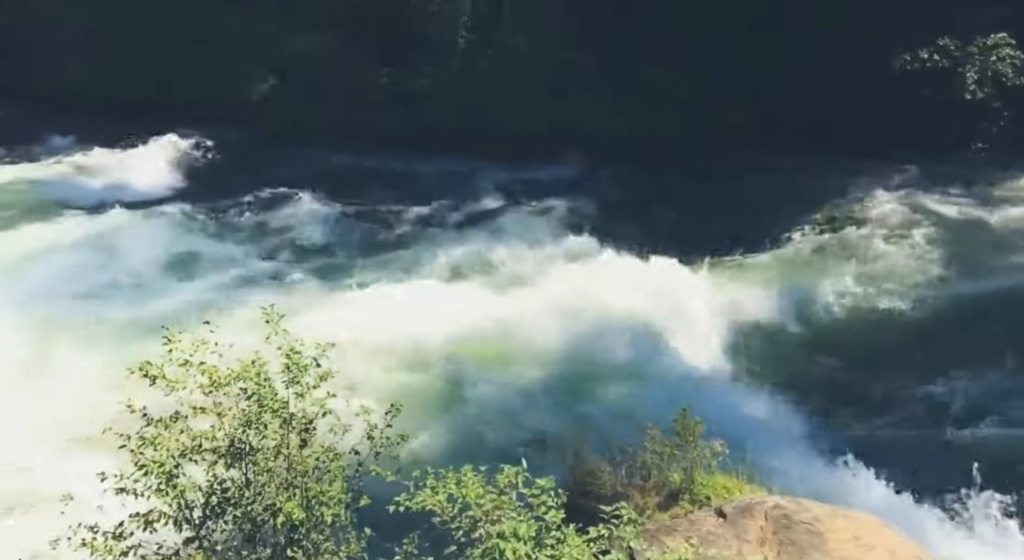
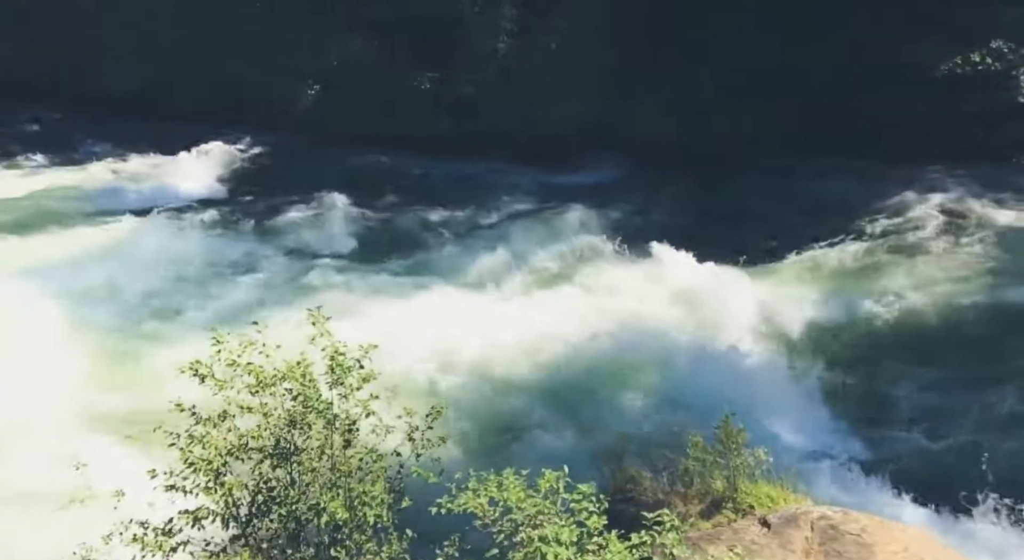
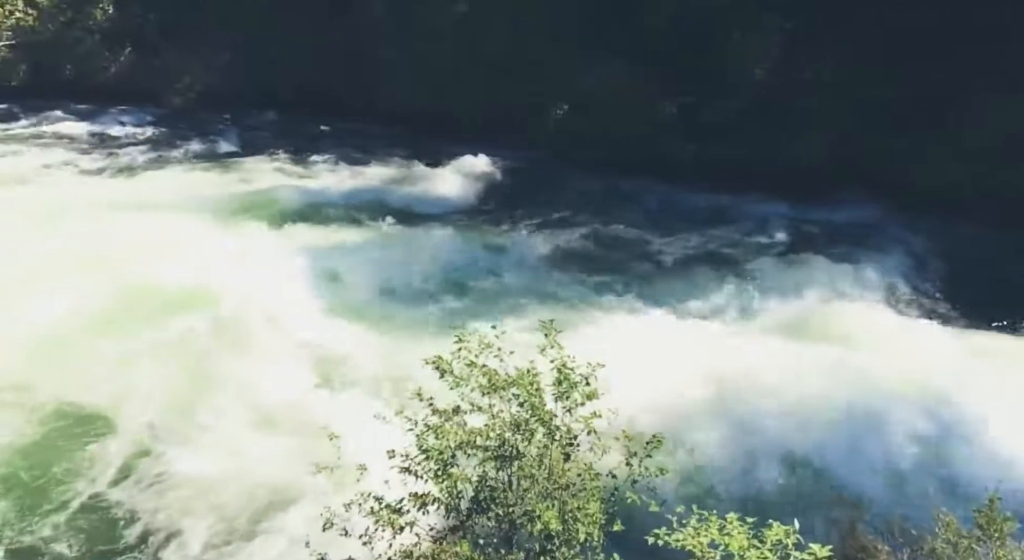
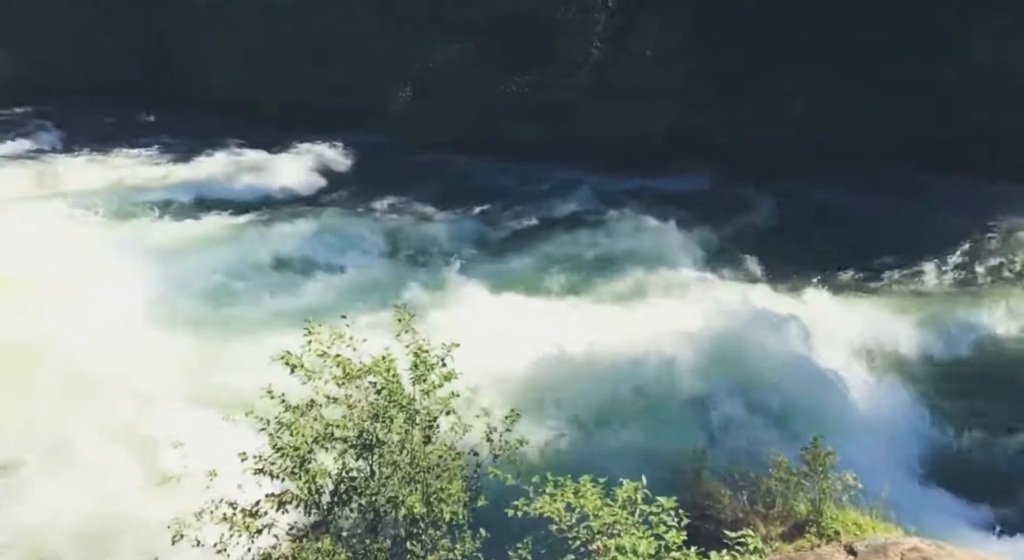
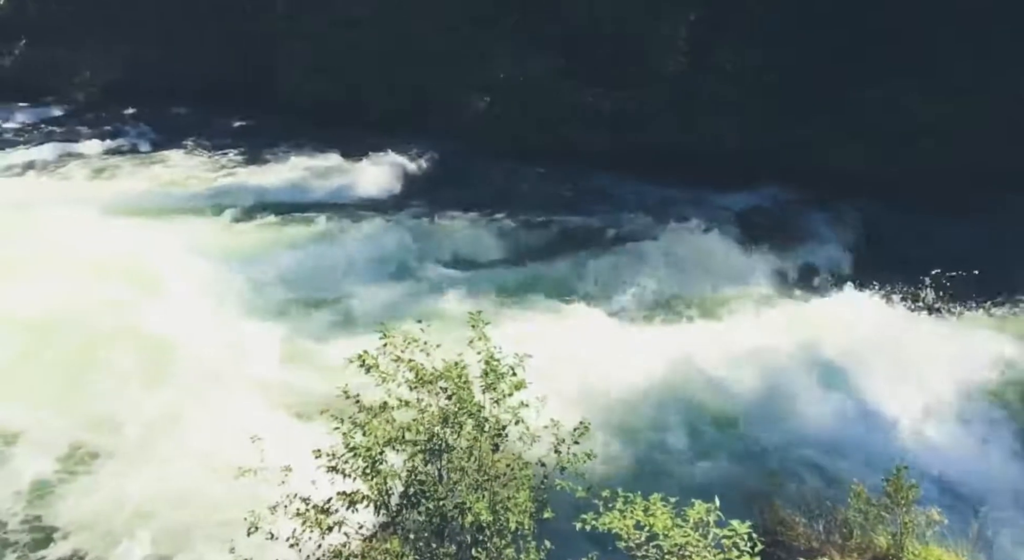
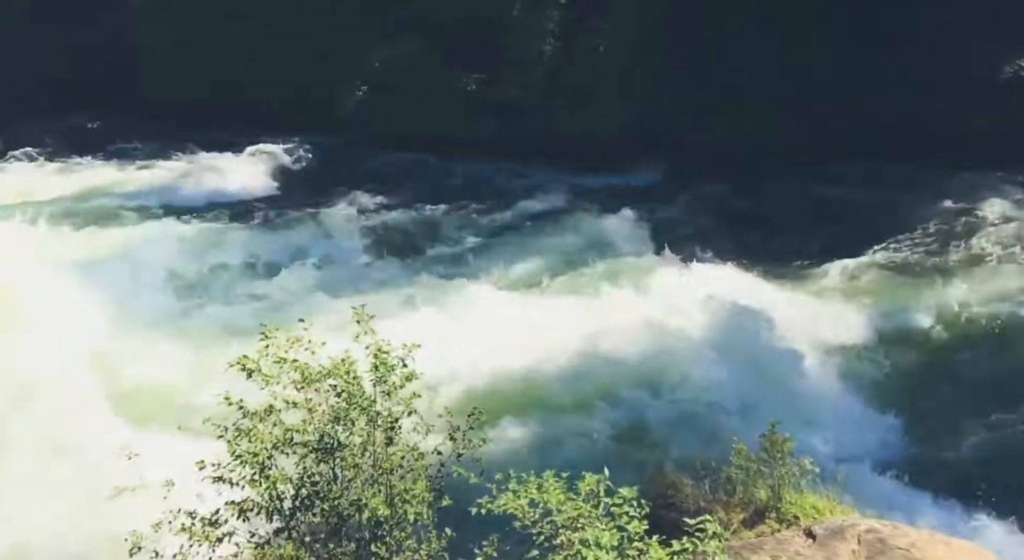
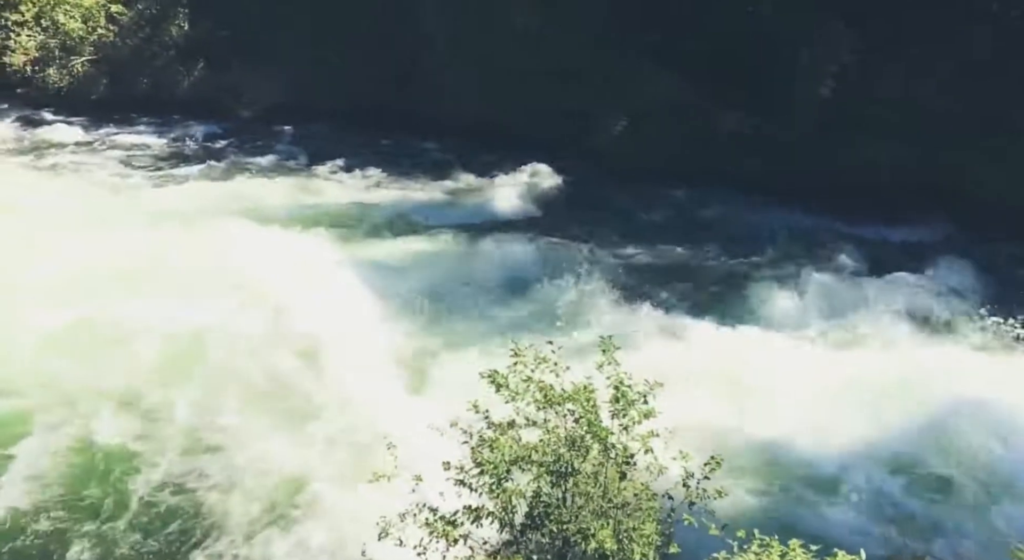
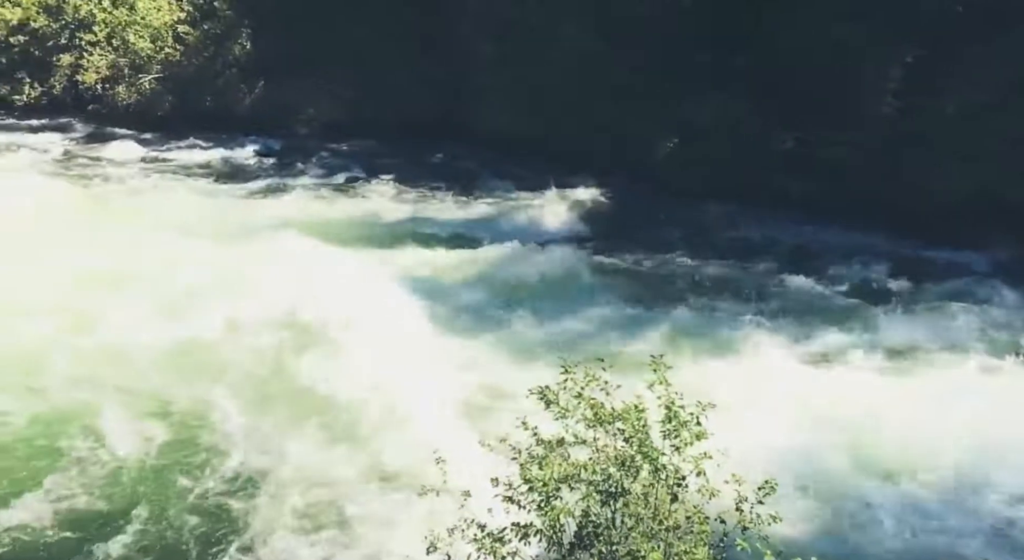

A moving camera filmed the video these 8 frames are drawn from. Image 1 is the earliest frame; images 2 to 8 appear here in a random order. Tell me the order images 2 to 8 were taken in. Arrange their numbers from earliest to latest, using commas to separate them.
2, 6, 4, 5, 3, 7, 8
